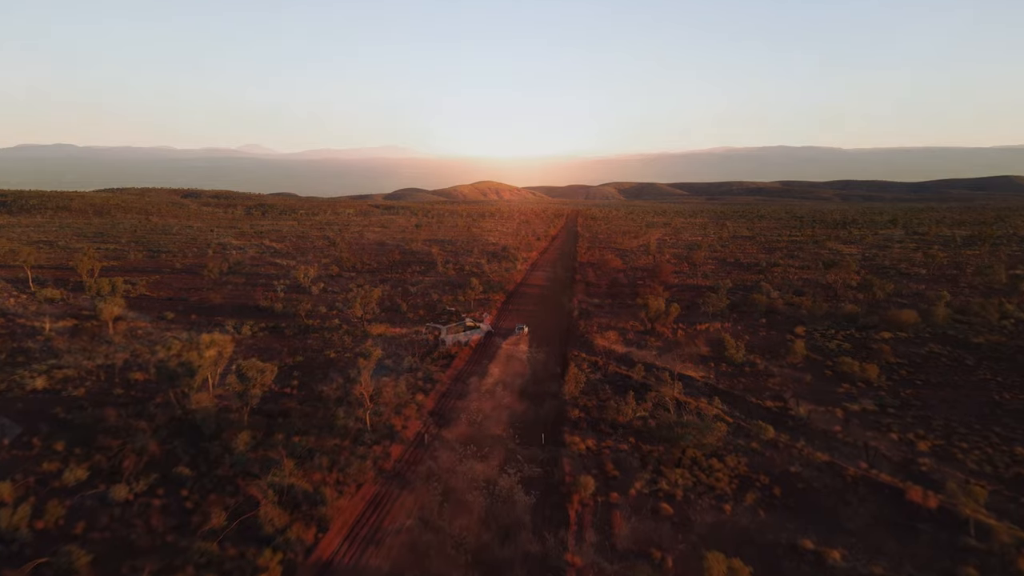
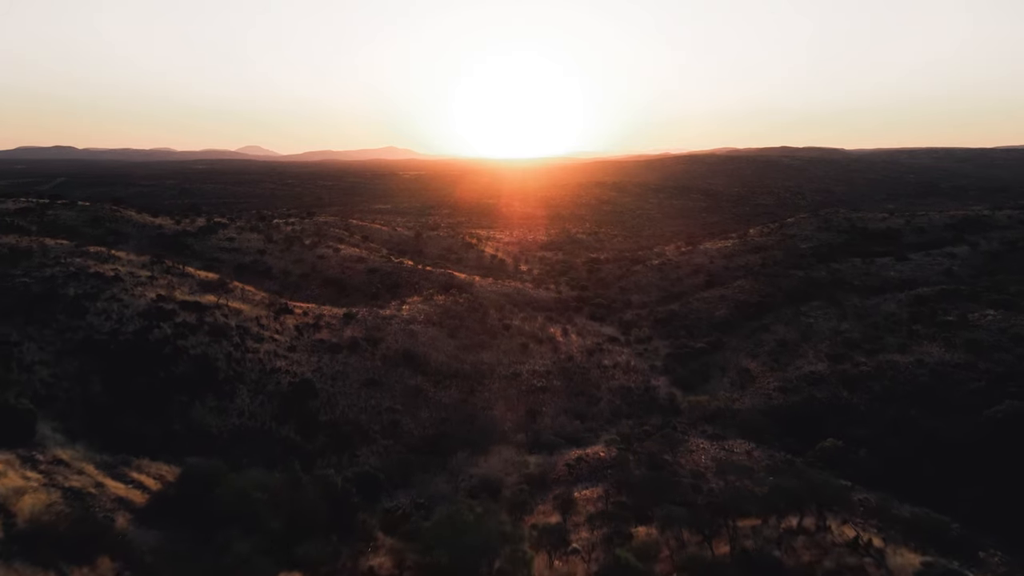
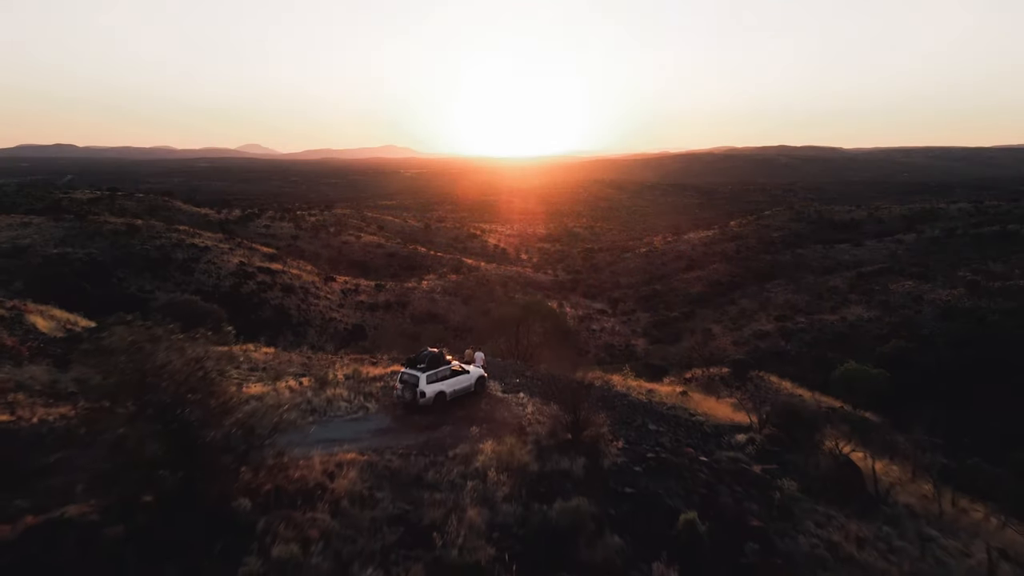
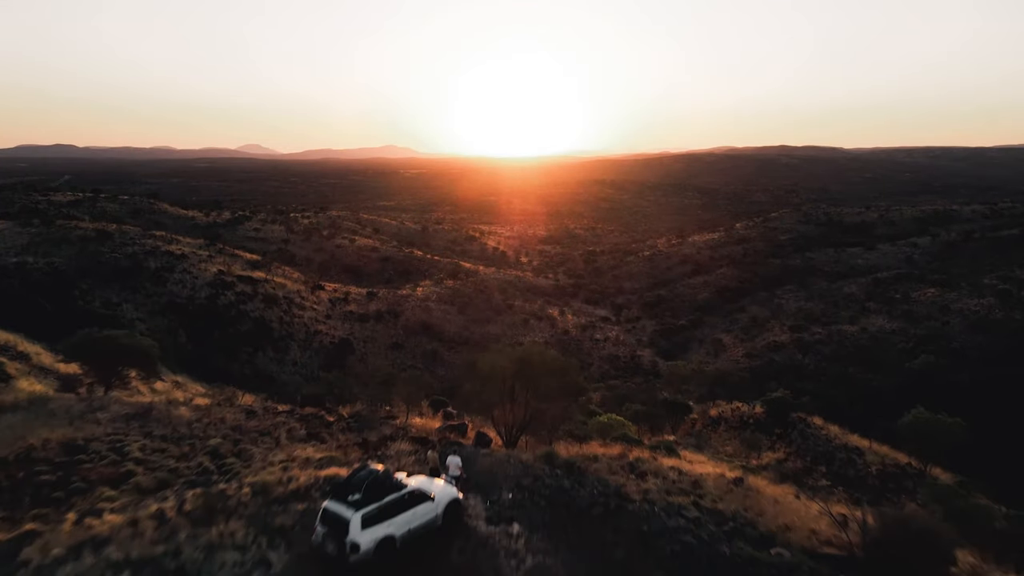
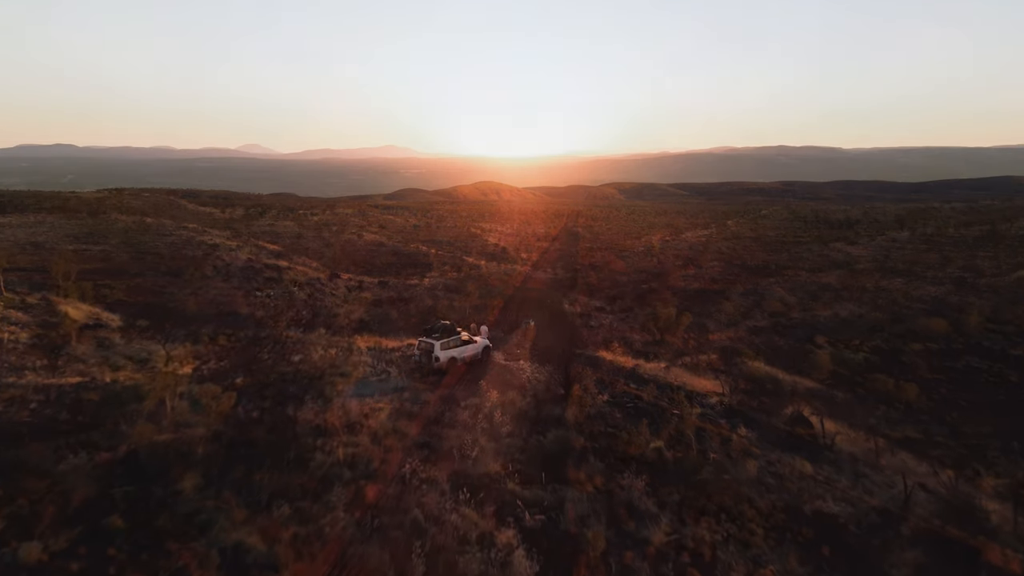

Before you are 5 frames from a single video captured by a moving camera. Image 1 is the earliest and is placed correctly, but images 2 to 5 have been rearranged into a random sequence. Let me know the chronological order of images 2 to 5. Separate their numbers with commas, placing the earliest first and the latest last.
5, 3, 4, 2
